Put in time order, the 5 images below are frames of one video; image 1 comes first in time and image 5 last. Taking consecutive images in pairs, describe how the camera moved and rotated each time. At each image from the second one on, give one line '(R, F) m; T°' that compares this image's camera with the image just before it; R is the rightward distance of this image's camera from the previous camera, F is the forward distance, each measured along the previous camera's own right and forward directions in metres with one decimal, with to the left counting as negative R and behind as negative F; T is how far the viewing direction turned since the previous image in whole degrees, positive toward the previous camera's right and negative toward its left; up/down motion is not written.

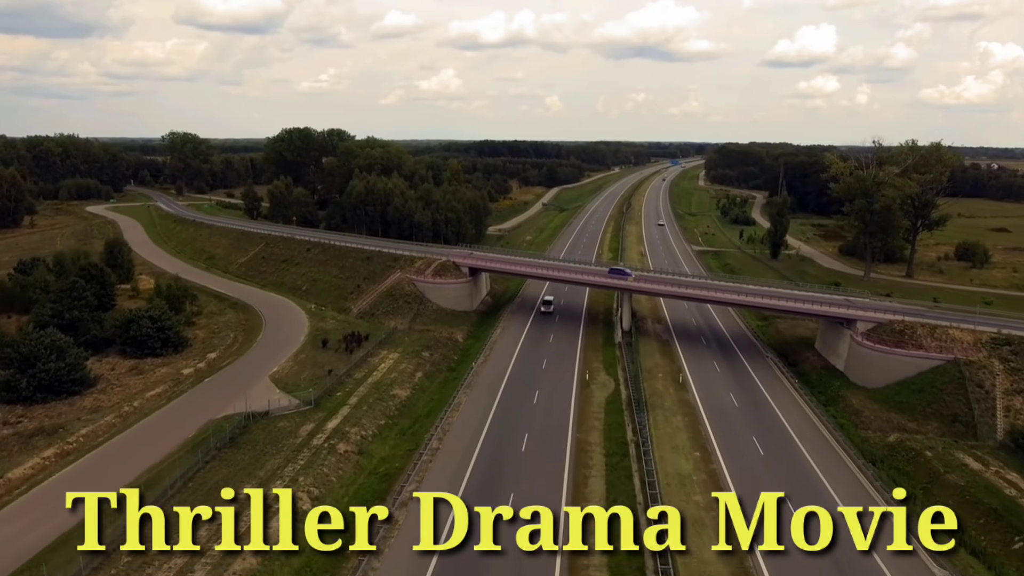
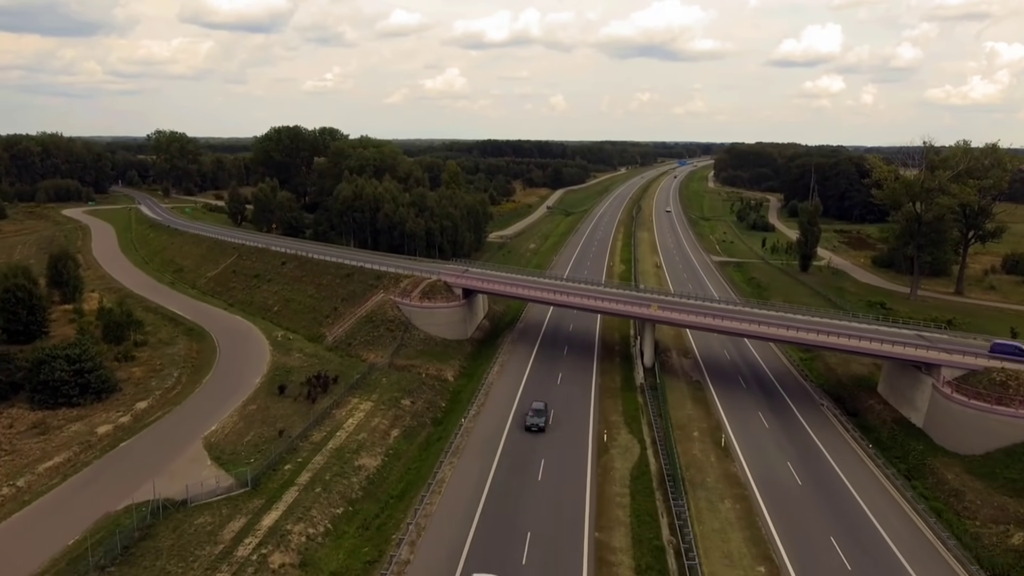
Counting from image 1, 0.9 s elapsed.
(+0.2, +9.3) m; 0°
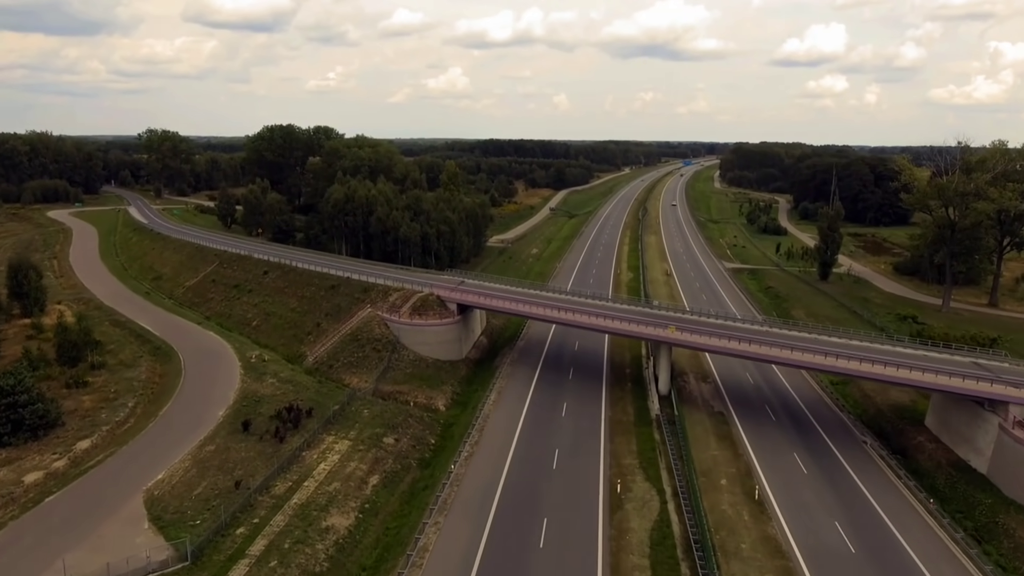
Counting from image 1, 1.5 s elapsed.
(+0.2, +5.3) m; 0°
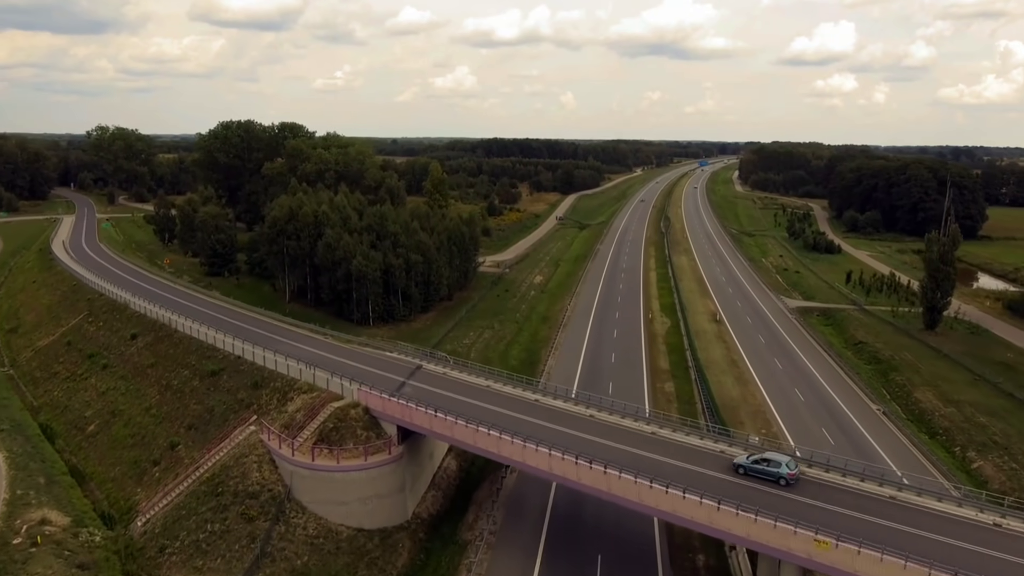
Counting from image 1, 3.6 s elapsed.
(+0.9, +21.8) m; 0°
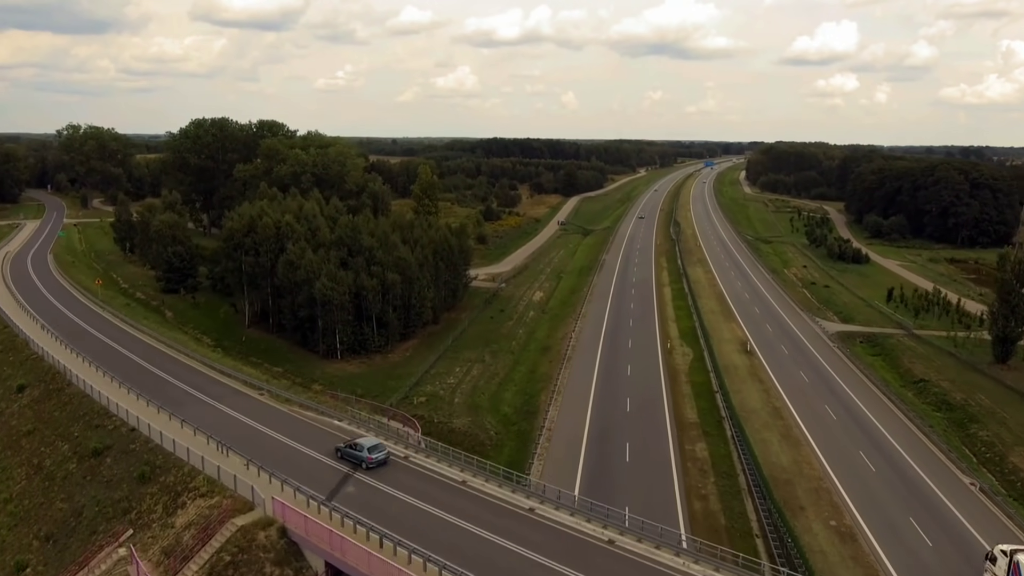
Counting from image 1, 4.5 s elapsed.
(+0.5, +9.5) m; 0°
